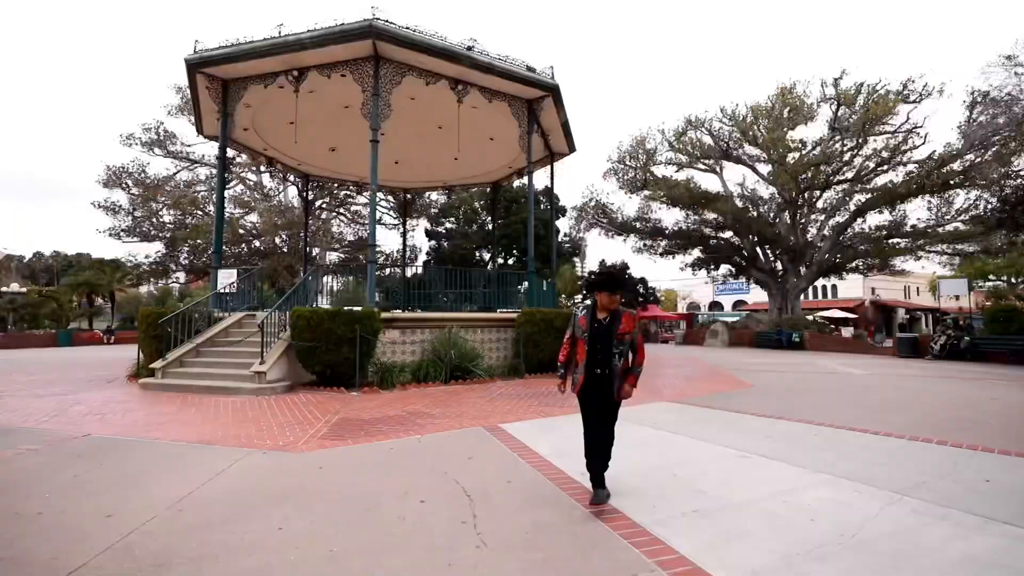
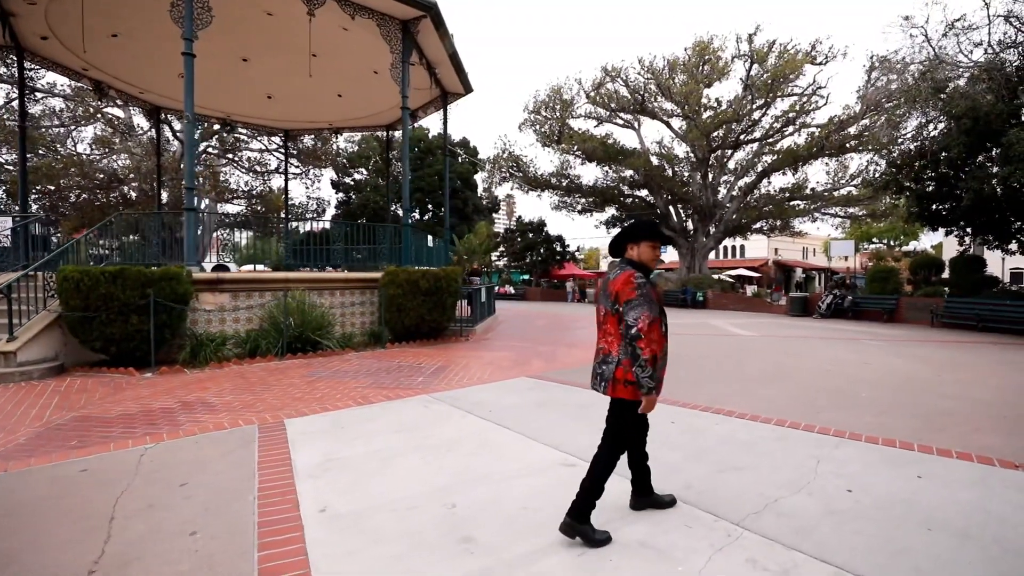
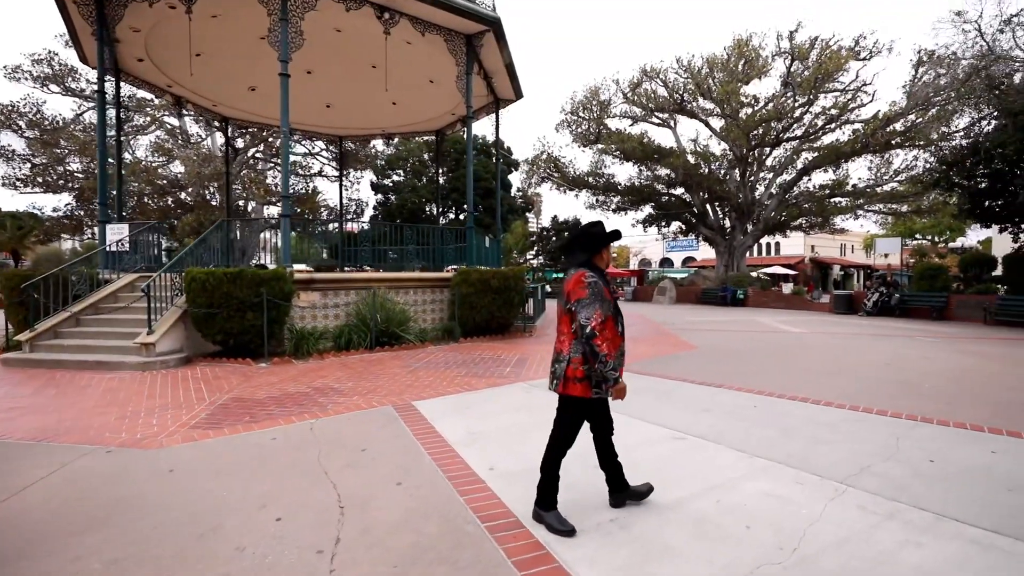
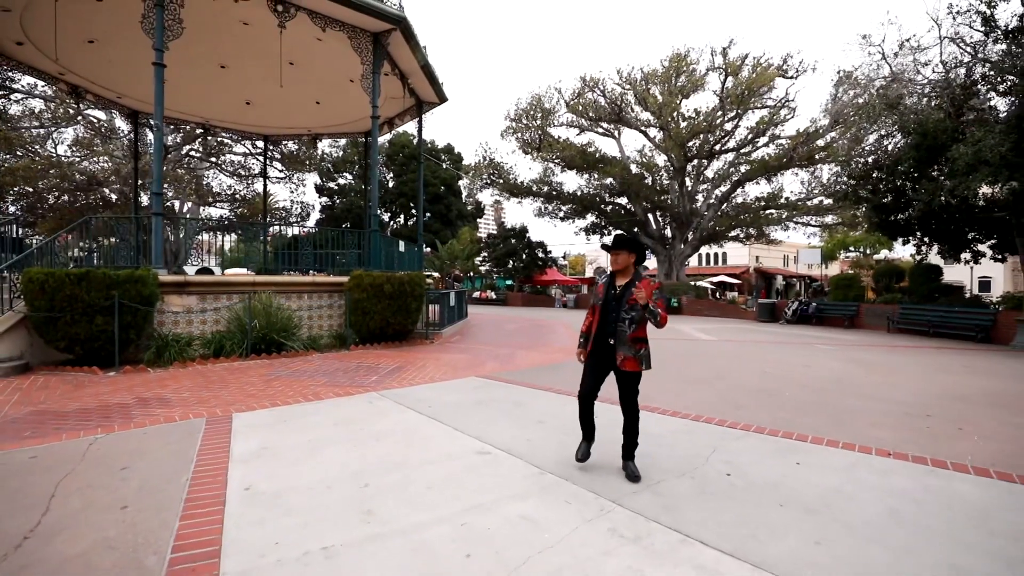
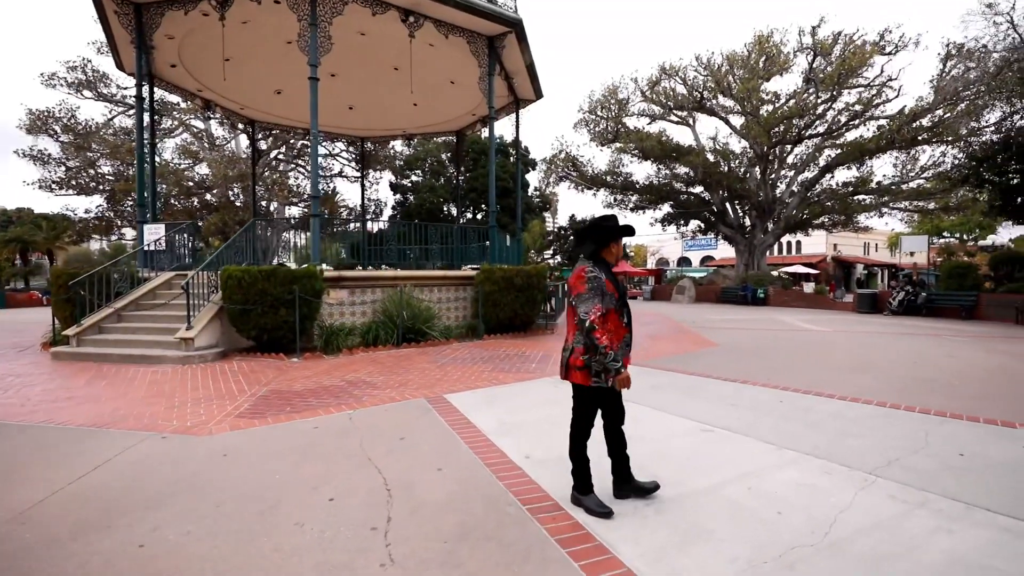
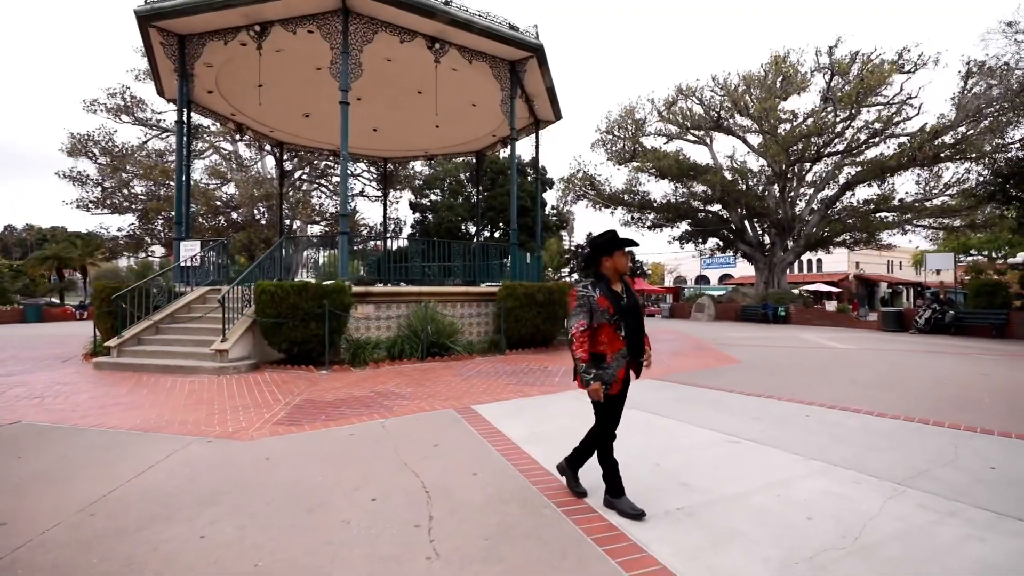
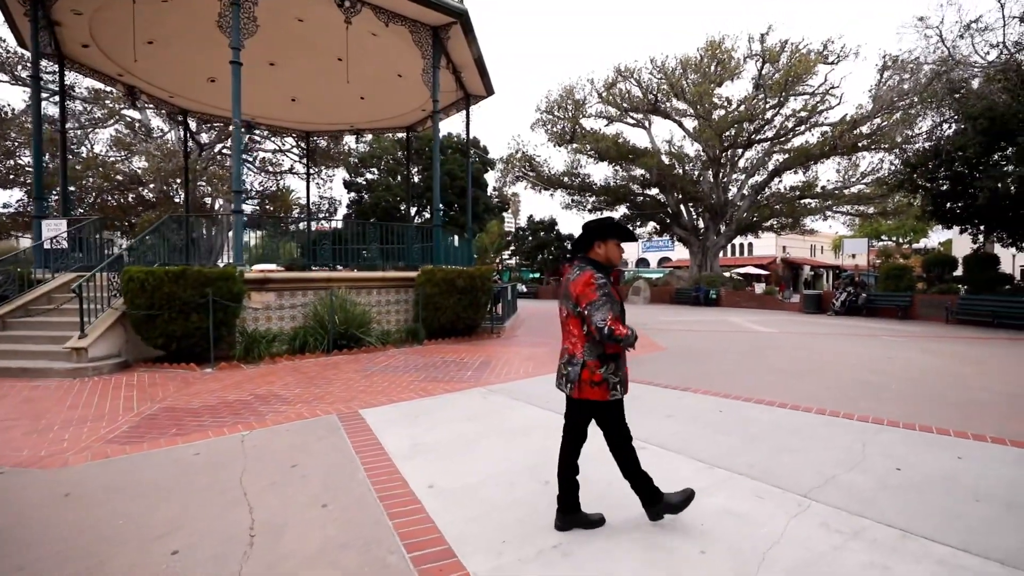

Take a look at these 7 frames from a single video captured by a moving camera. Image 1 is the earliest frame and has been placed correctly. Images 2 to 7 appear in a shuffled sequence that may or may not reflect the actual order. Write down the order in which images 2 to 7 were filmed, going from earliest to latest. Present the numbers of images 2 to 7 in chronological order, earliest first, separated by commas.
6, 5, 3, 7, 2, 4
